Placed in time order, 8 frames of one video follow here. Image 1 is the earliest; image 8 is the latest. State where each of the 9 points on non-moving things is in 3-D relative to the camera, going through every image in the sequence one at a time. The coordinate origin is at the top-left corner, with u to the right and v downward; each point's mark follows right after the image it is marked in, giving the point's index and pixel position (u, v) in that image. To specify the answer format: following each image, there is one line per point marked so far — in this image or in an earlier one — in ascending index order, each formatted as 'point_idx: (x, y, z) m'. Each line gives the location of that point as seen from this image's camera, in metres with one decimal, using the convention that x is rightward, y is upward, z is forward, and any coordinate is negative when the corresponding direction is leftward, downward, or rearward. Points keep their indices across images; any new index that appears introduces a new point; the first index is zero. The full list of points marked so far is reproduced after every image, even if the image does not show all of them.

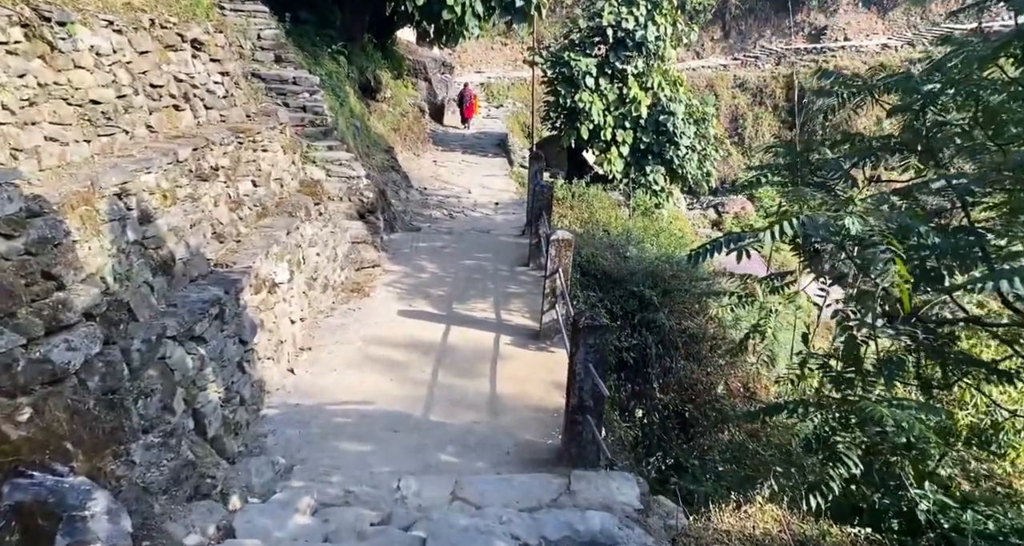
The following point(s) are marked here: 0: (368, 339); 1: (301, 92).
0: (-1.2, -0.5, +6.3) m
1: (-2.9, +2.5, +10.6) m
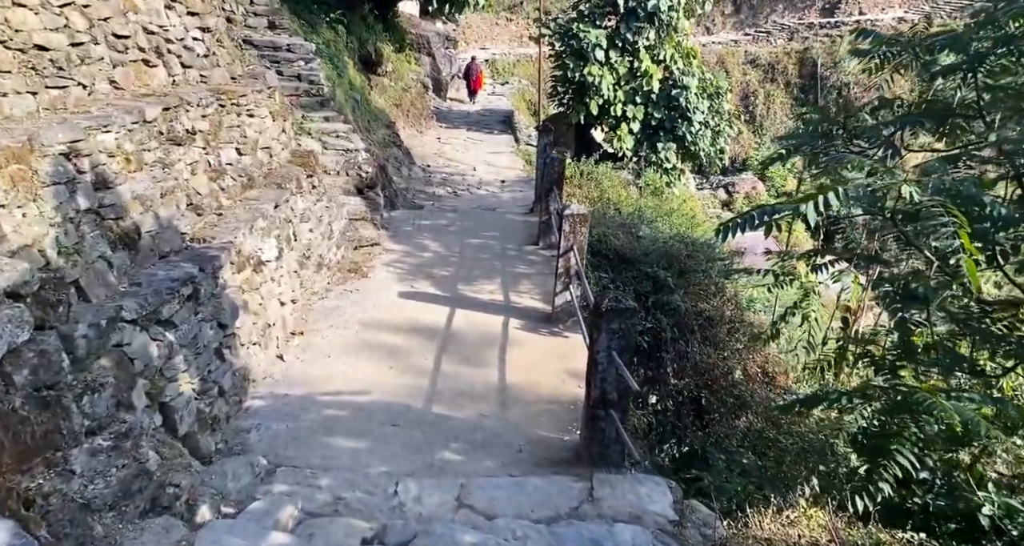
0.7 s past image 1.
0: (-1.1, -0.4, +5.8) m
1: (-2.8, +2.8, +10.1) m
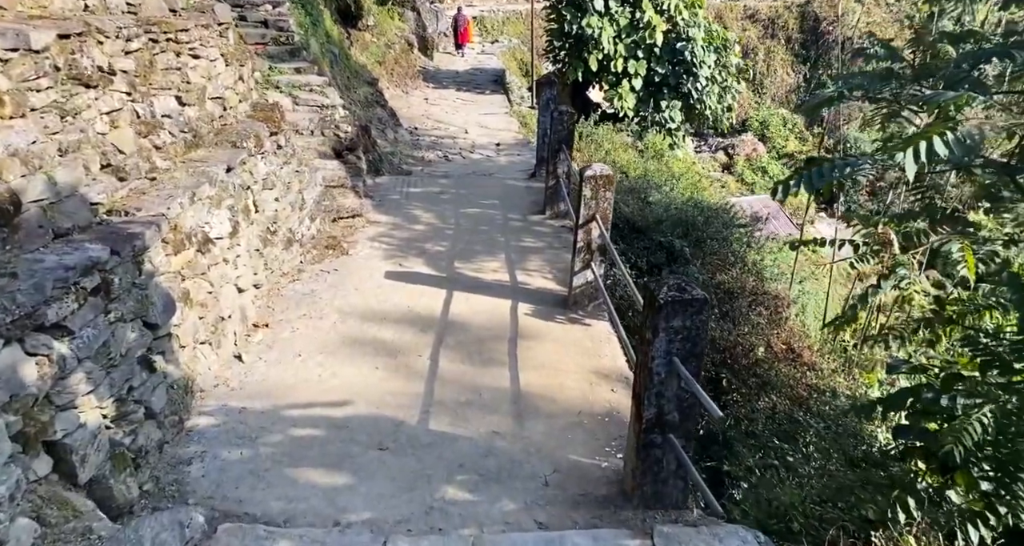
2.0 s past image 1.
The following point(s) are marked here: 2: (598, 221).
0: (-1.0, -0.2, +4.8) m
1: (-2.8, +3.0, +8.9) m
2: (+0.5, +0.3, +4.7) m
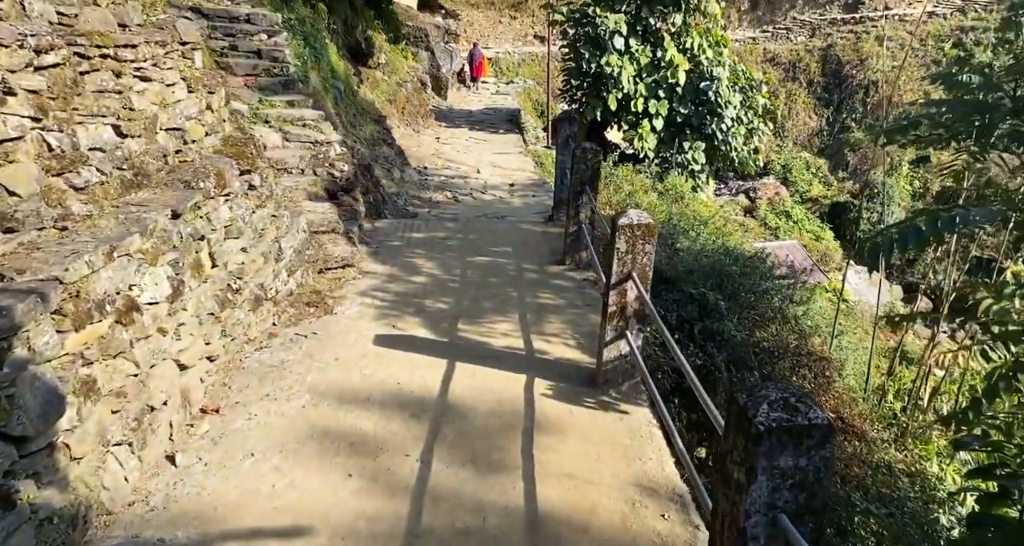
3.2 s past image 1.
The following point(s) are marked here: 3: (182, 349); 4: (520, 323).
0: (-1.0, -0.6, +3.9) m
1: (-2.6, +2.5, +8.2) m
2: (+0.6, 0.0, +3.7) m
3: (-1.5, -0.3, +3.5) m
4: (+0.1, -0.3, +5.0) m
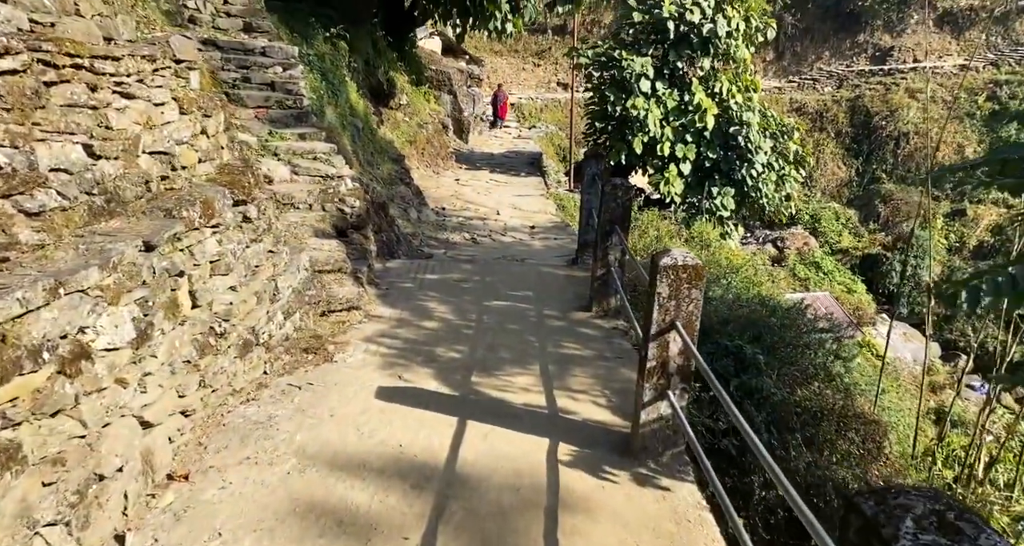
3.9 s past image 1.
0: (-0.9, -0.8, +3.3) m
1: (-2.4, +2.1, +7.9) m
2: (+0.7, -0.2, +3.2) m
3: (-1.4, -0.5, +3.0) m
4: (+0.2, -0.6, +4.5) m
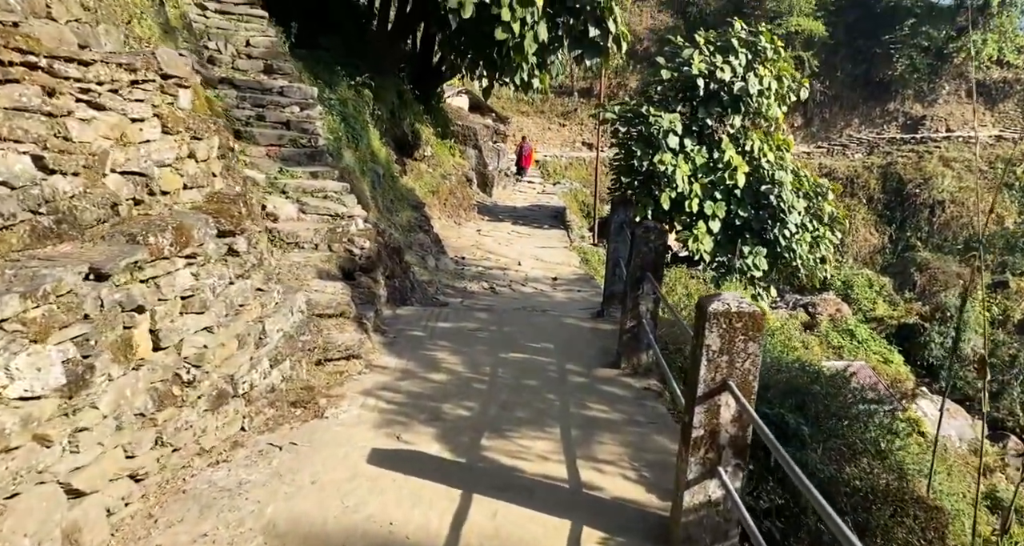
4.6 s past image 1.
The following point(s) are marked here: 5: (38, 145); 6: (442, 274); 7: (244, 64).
0: (-0.8, -0.9, +2.7) m
1: (-2.1, +1.6, +7.5) m
2: (+0.7, -0.4, +2.6) m
3: (-1.3, -0.6, +2.4) m
4: (+0.3, -0.8, +3.9) m
5: (-1.7, +0.5, +2.8) m
6: (-0.8, 0.0, +9.3) m
7: (-2.8, +2.2, +8.2) m
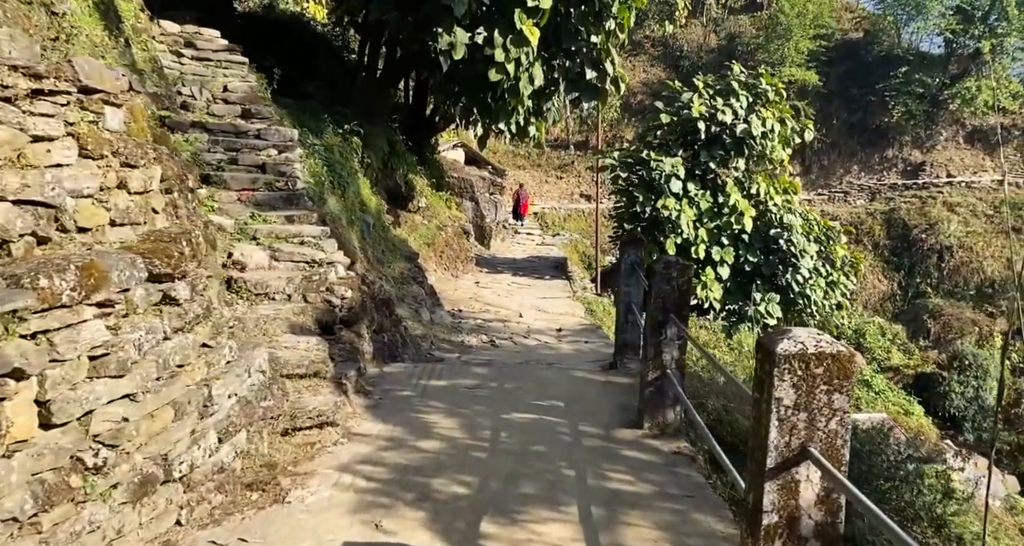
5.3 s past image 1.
0: (-0.8, -1.0, +2.0) m
1: (-2.2, +1.1, +6.9) m
2: (+0.8, -0.5, +1.9) m
3: (-1.3, -0.7, +1.7) m
4: (+0.3, -1.0, +3.1) m
5: (-1.7, +0.3, +2.1) m
6: (-0.8, -0.6, +8.6) m
7: (-2.9, +1.6, +7.6) m
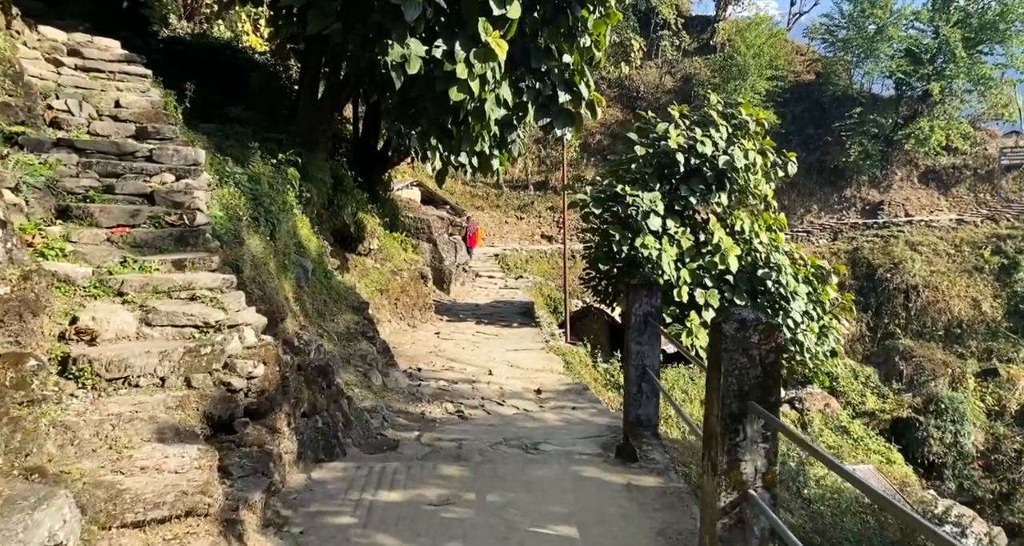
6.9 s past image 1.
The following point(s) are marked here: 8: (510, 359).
0: (-0.7, -1.1, +0.3) m
1: (-2.4, +0.7, +5.2) m
2: (+0.9, -0.5, +0.3) m
3: (-1.2, -0.8, 0.0) m
4: (+0.3, -1.2, +1.5) m
5: (-1.6, +0.2, +0.4) m
6: (-1.0, -1.1, +6.9) m
7: (-3.1, +1.1, +5.9) m
8: (0.0, -1.1, +9.5) m
